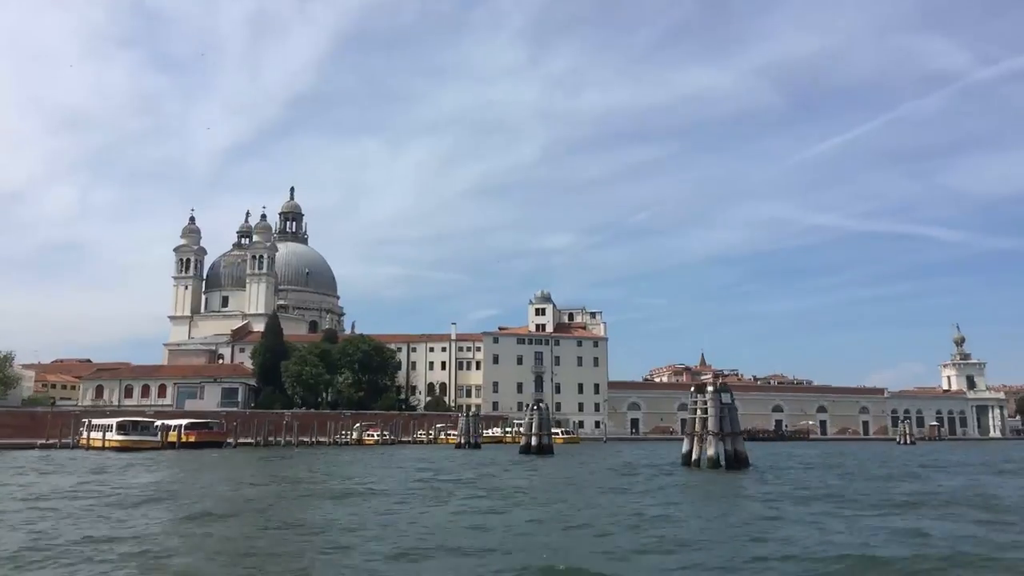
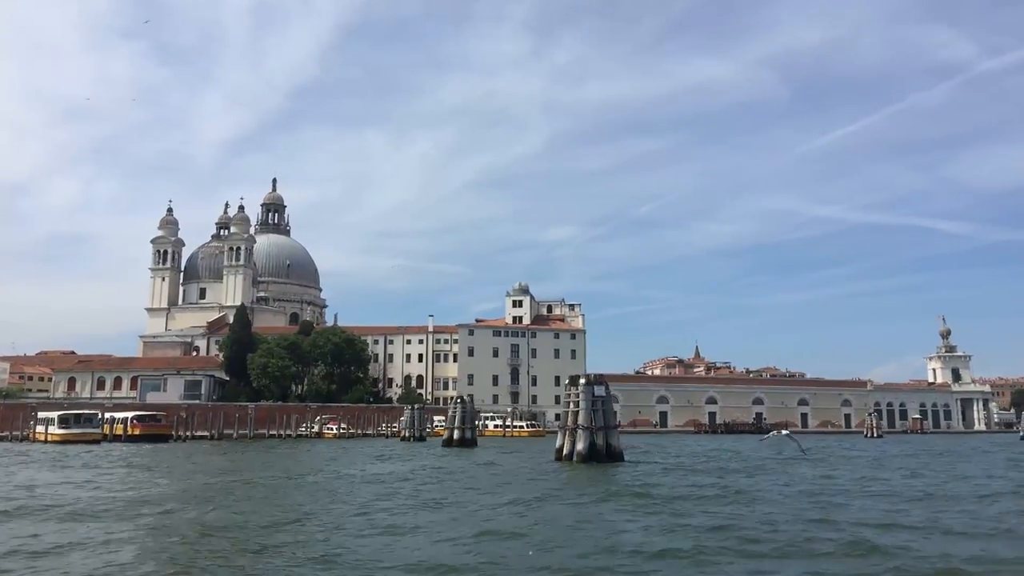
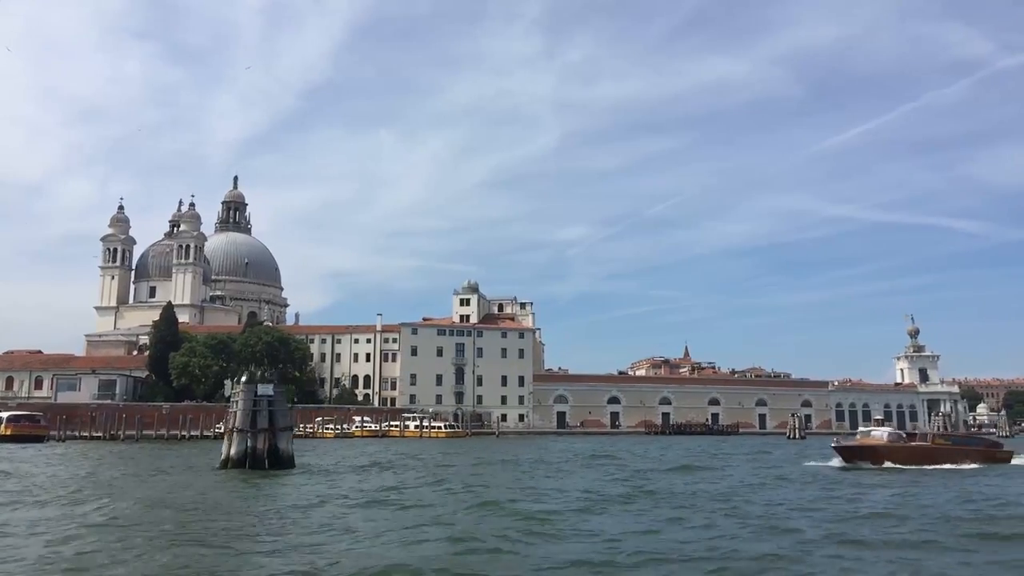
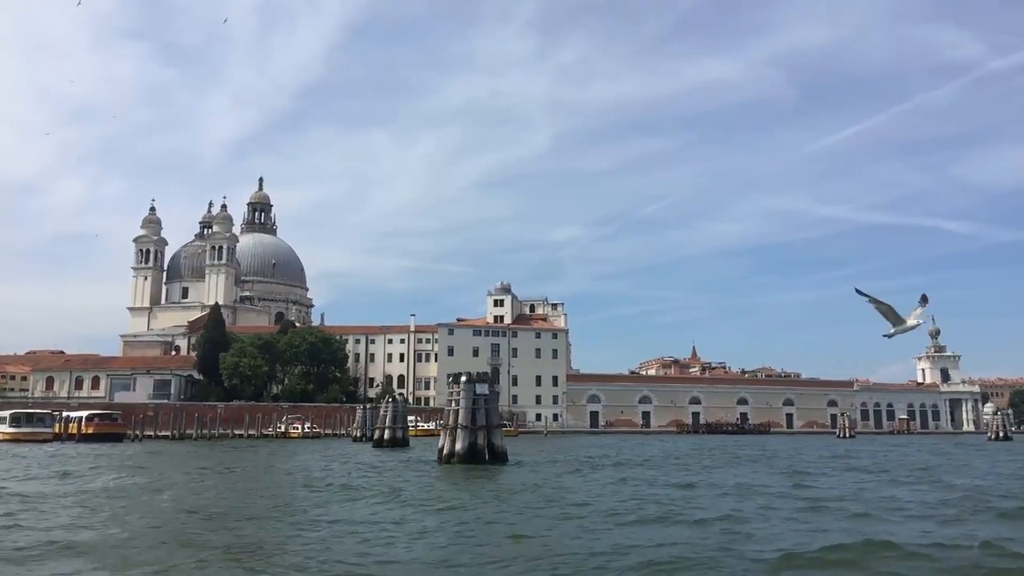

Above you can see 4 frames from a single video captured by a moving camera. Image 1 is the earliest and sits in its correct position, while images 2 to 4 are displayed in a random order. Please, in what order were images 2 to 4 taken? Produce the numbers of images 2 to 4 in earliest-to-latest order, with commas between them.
2, 4, 3
